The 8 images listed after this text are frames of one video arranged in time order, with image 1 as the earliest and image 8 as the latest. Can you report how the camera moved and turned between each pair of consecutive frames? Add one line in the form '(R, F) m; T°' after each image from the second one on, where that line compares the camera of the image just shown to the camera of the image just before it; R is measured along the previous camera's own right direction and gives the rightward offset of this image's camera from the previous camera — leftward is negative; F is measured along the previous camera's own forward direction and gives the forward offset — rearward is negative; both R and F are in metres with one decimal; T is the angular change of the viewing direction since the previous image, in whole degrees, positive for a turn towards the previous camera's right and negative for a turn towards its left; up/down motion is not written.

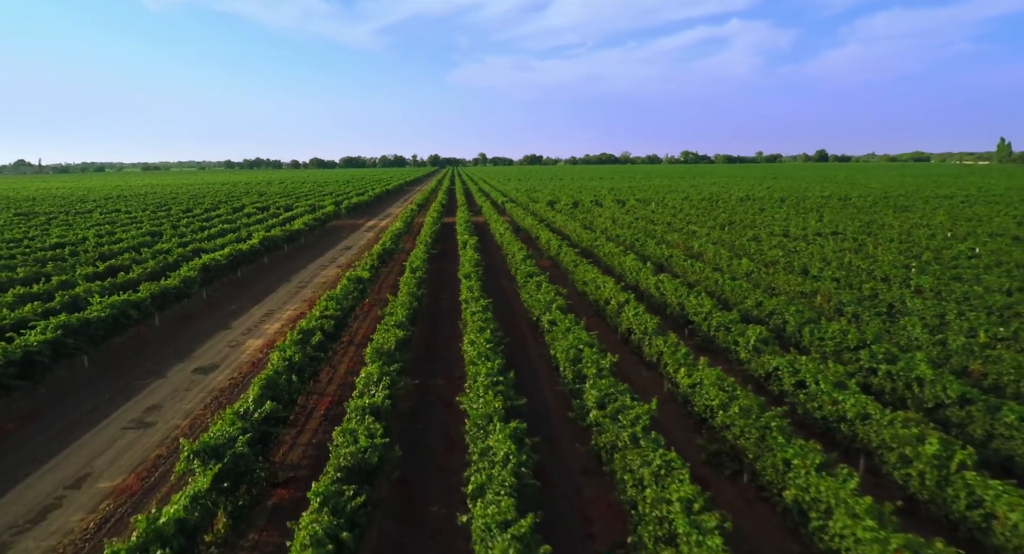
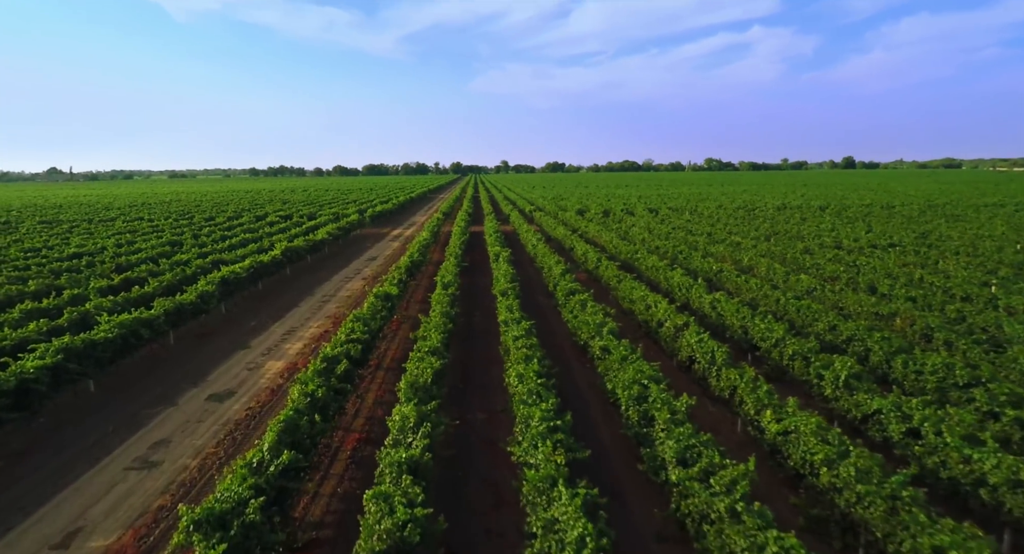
(-0.7, +1.7) m; -2°
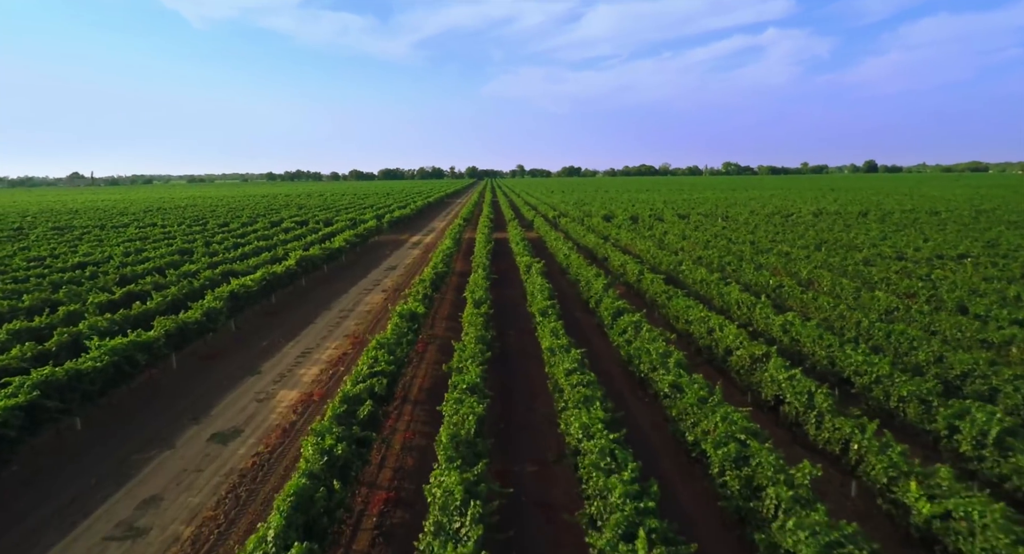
(-0.8, +2.2) m; -1°
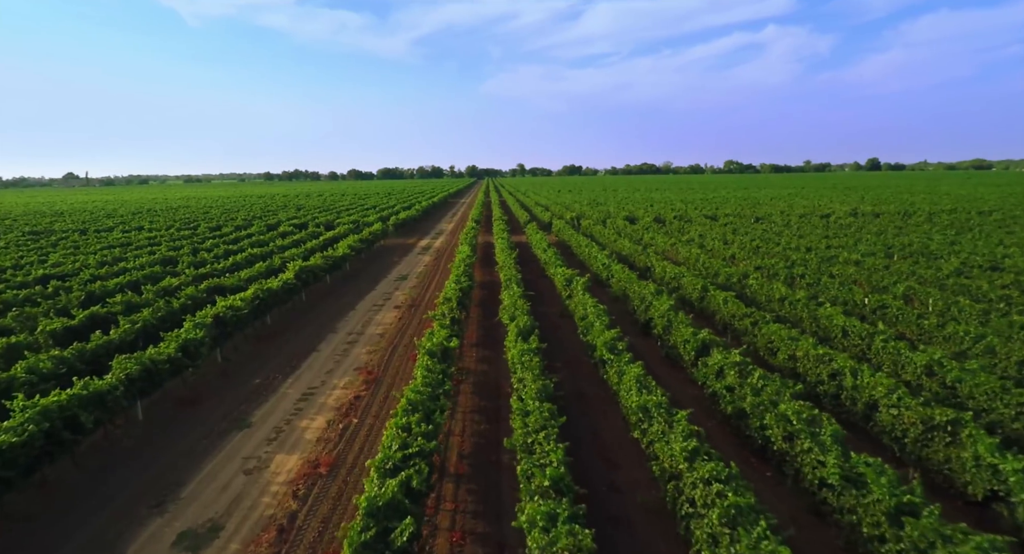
(-1.4, +3.9) m; 0°
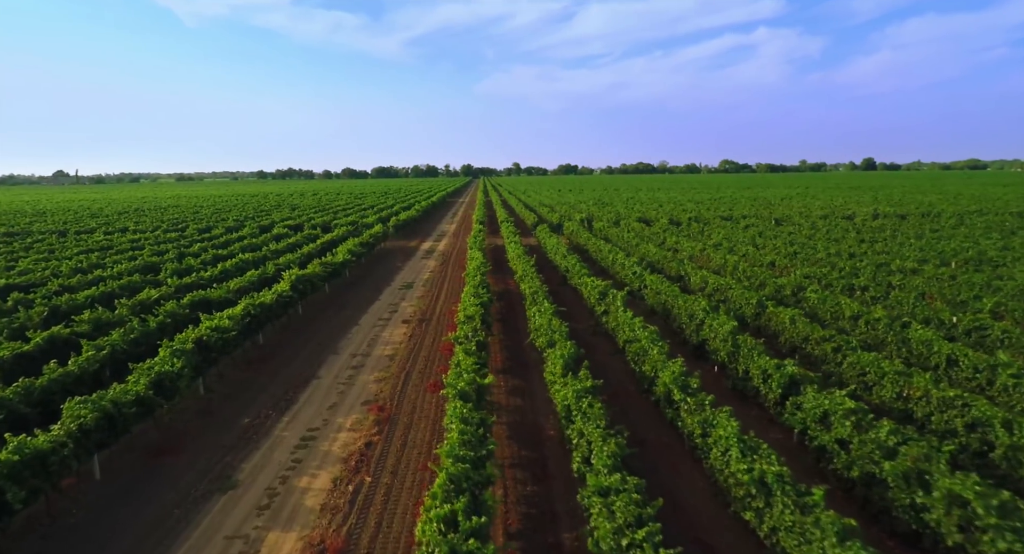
(-1.1, +2.7) m; +1°
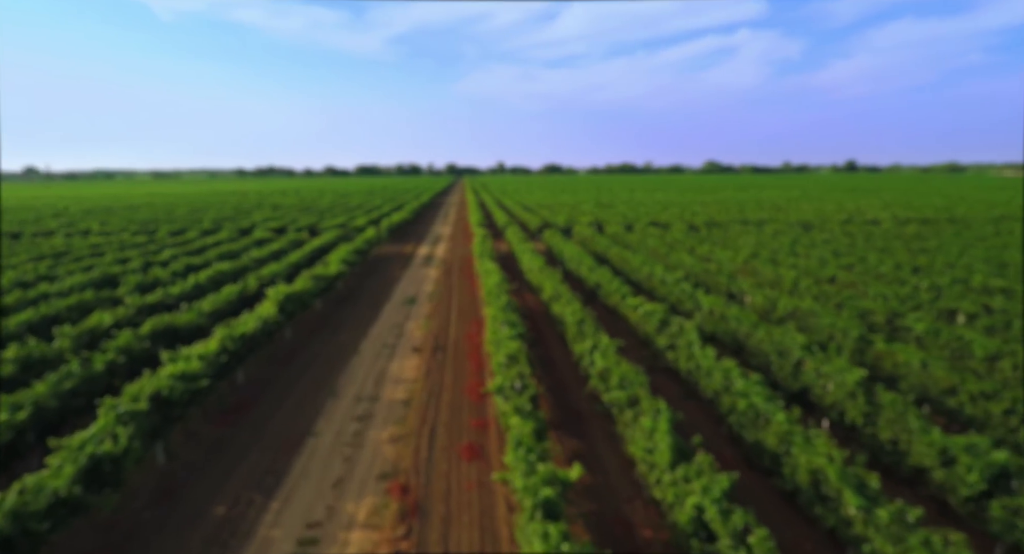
(-1.6, +3.7) m; +2°
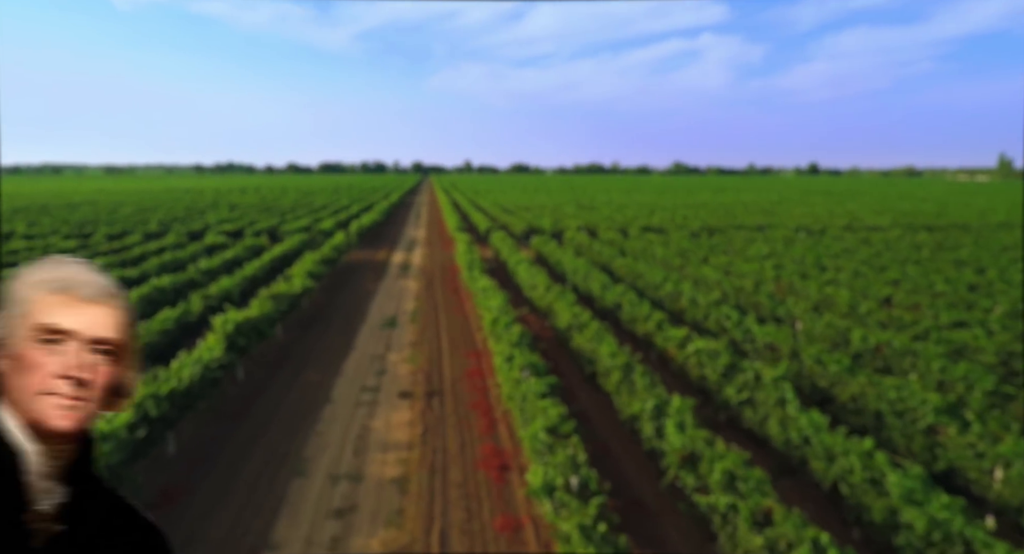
(-1.2, +3.9) m; +3°
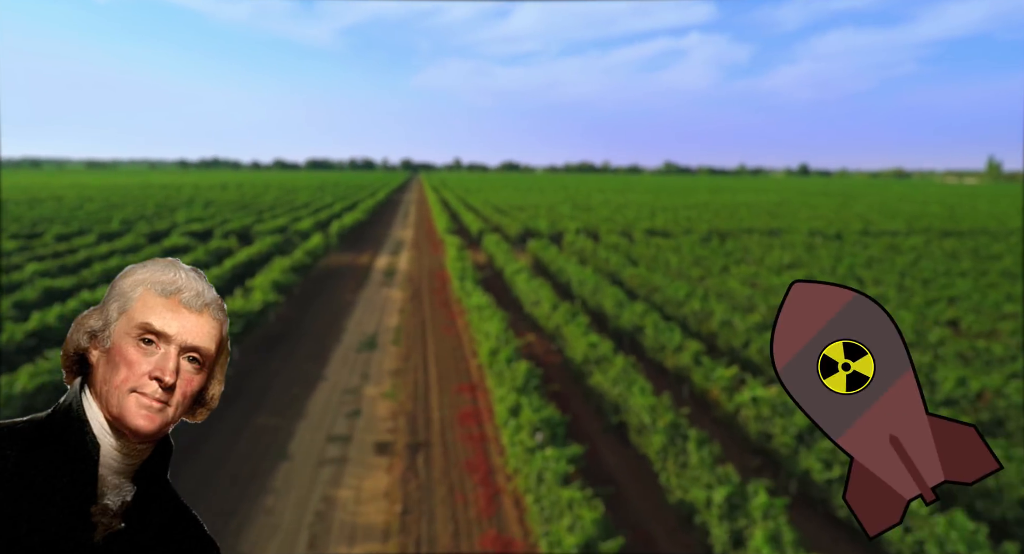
(-0.4, +3.2) m; +1°
